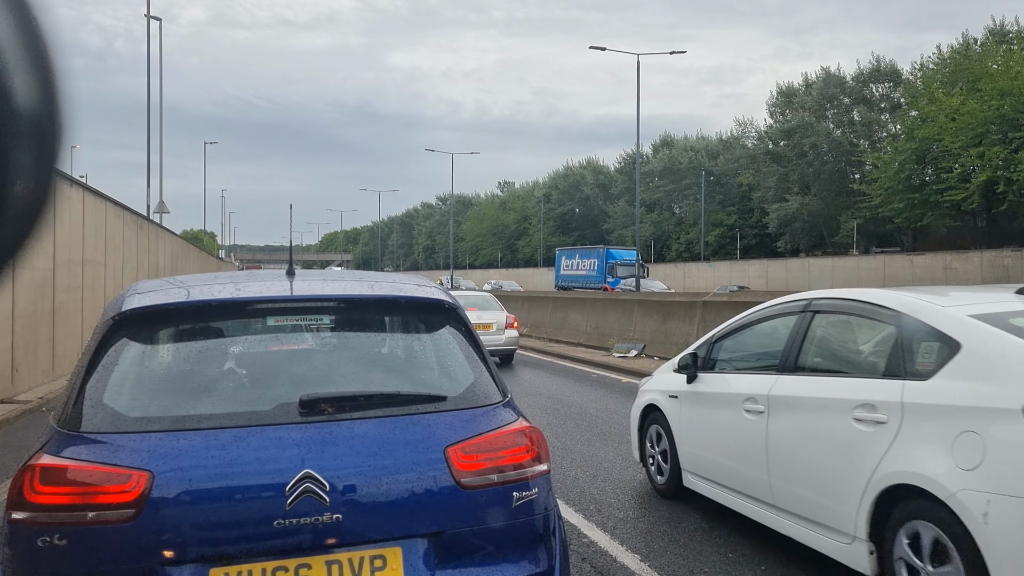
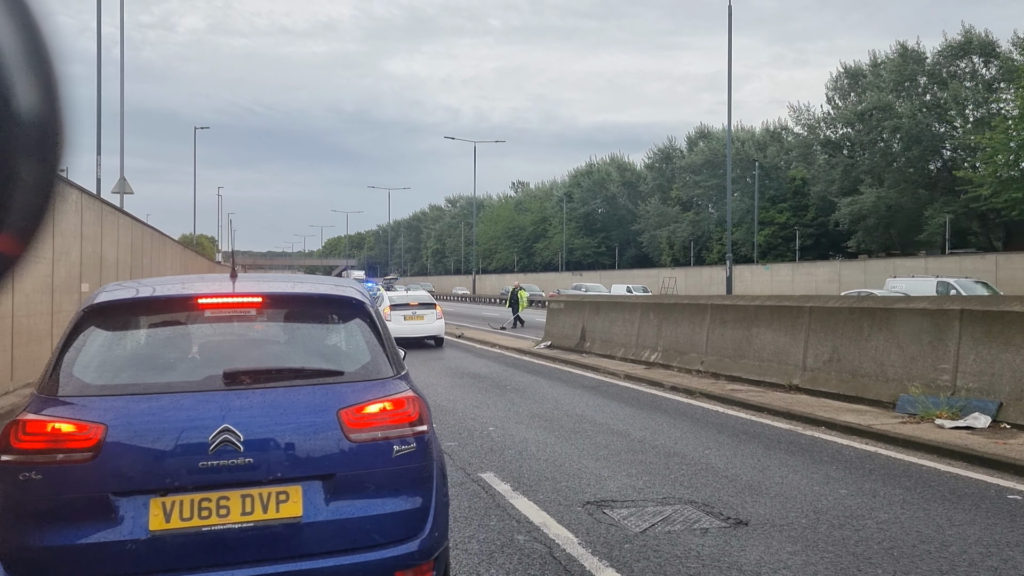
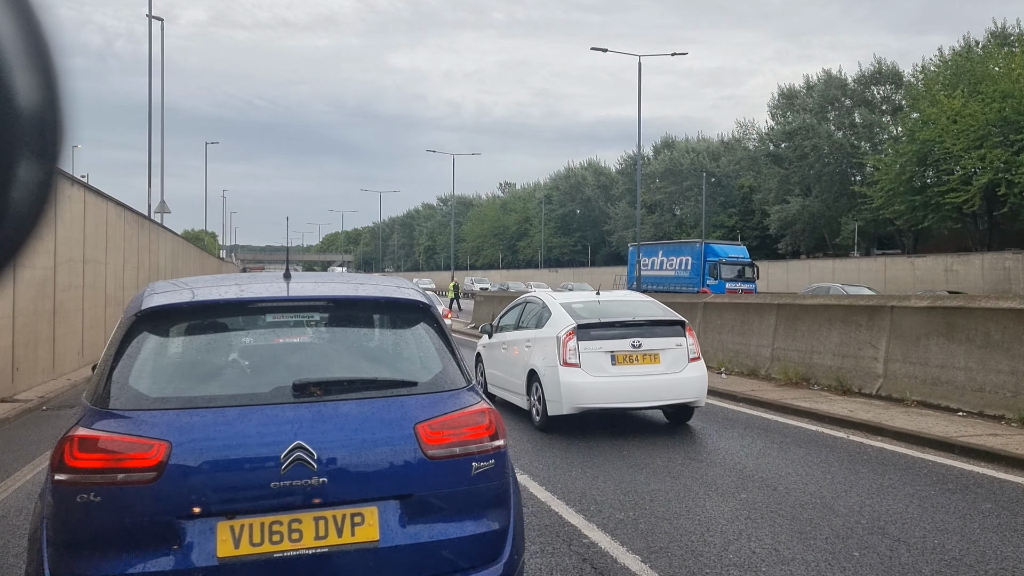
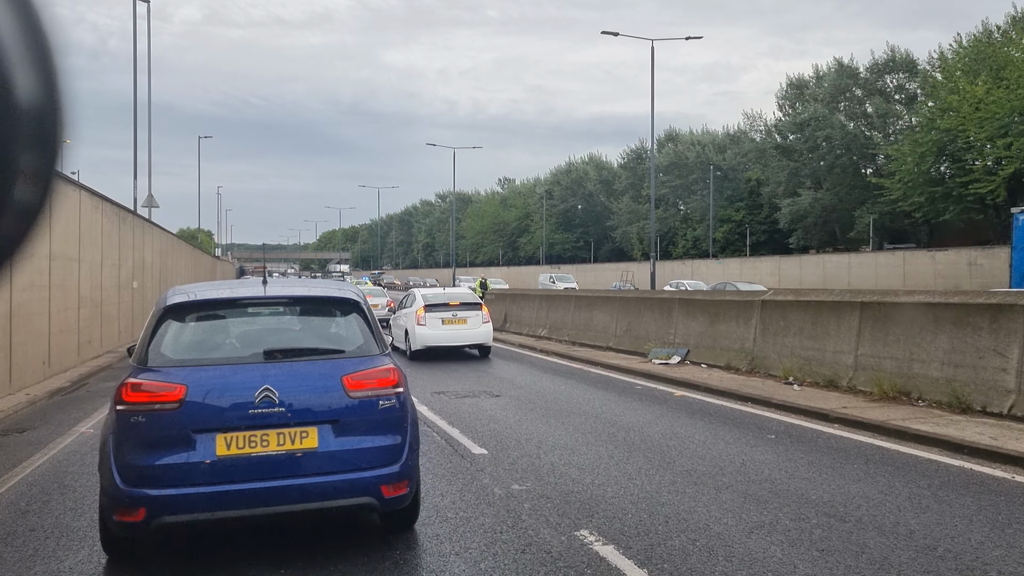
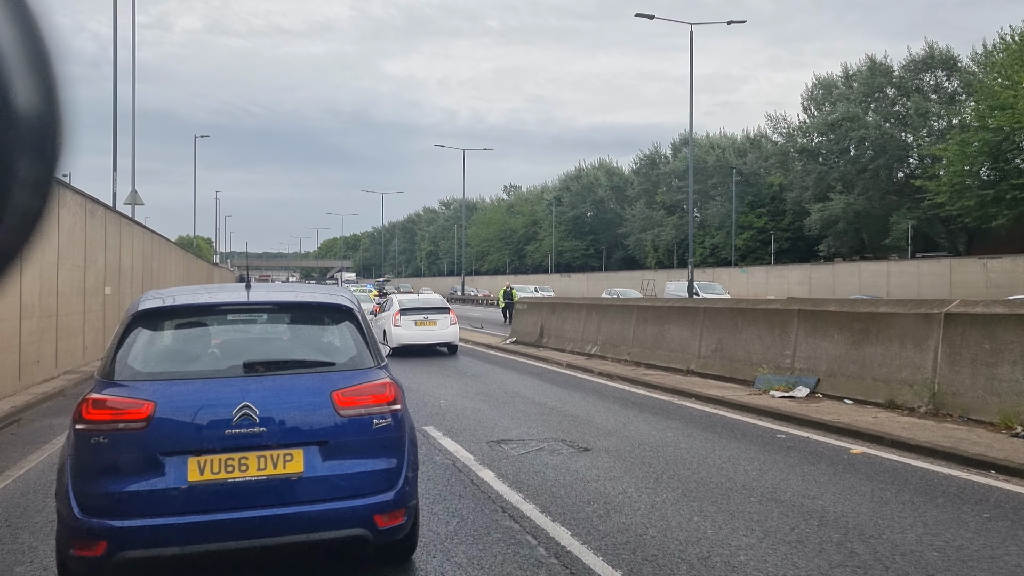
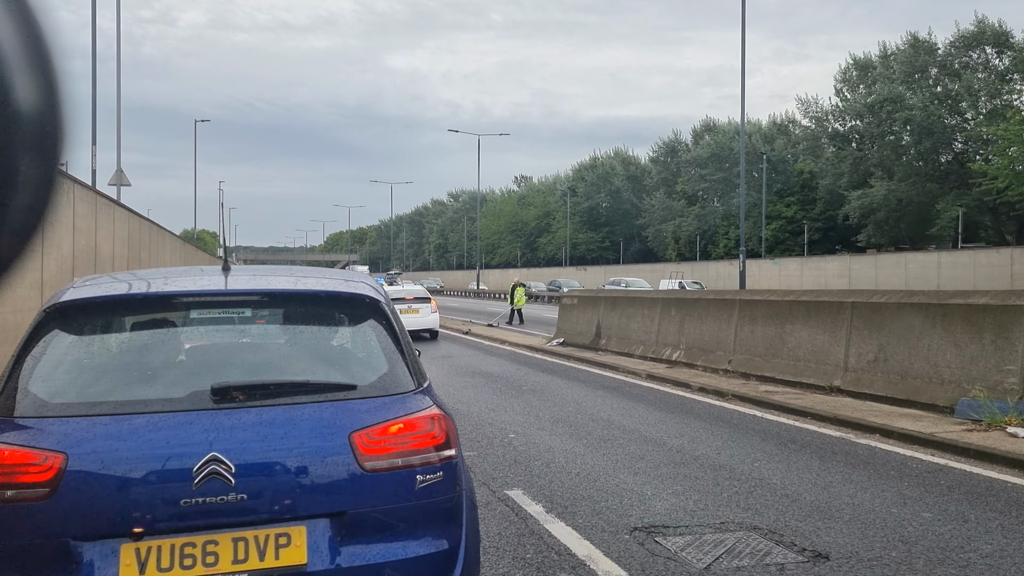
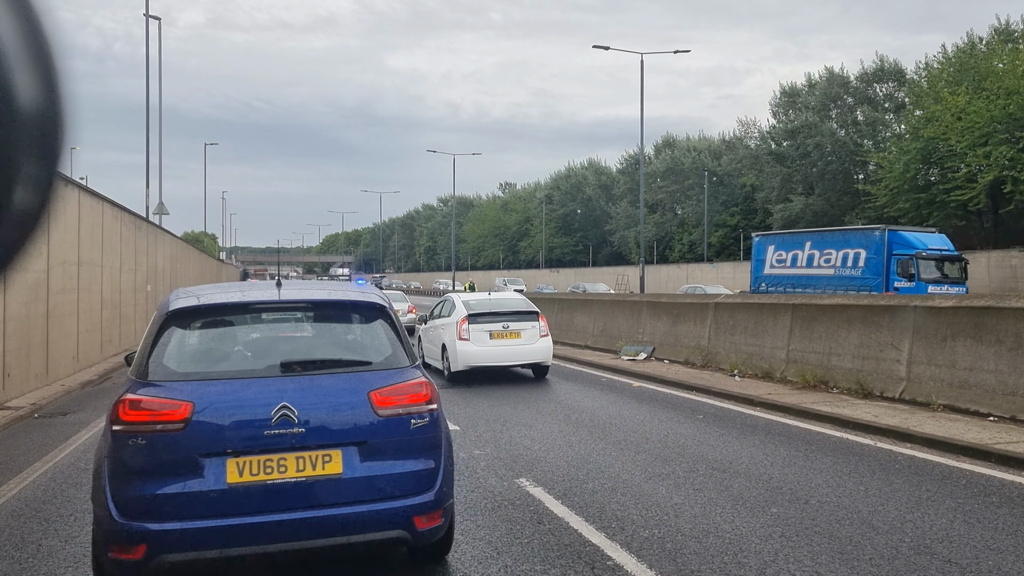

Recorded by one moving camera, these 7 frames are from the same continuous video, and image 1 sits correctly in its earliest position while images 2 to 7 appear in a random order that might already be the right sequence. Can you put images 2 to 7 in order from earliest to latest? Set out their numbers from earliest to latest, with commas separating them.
3, 7, 4, 5, 2, 6
